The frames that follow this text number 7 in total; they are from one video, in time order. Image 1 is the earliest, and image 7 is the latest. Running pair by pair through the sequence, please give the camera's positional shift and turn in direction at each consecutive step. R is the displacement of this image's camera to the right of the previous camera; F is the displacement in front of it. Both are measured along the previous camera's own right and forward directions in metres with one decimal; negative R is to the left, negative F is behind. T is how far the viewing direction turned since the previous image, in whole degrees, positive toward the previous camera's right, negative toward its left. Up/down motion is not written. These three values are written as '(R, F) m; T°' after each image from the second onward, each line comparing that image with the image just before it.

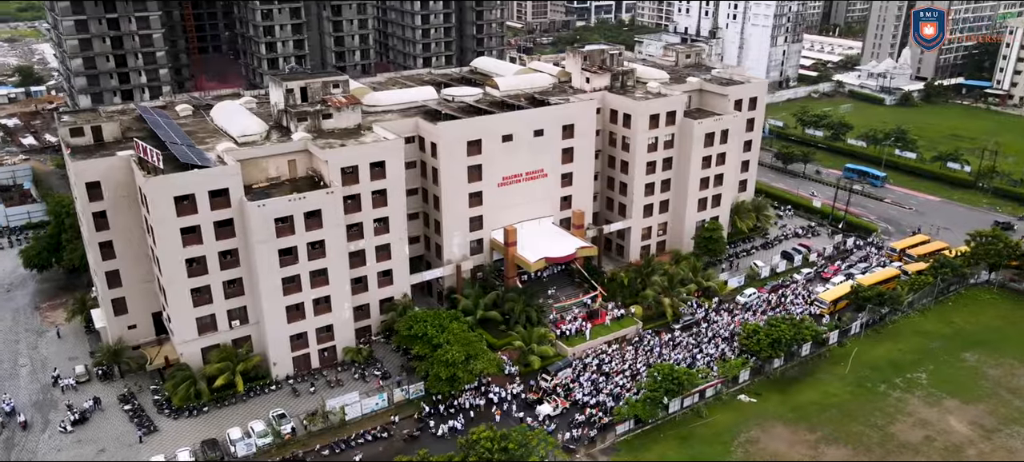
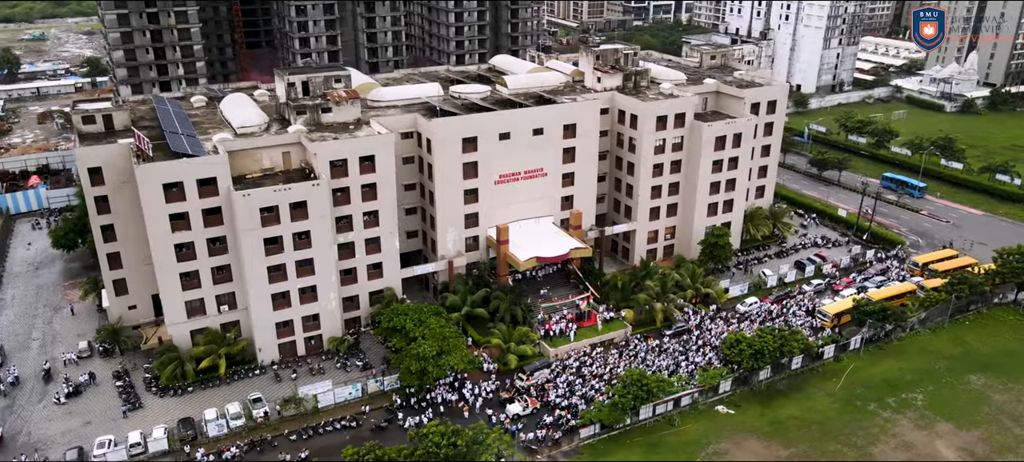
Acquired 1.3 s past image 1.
(+6.4, +0.3) m; -5°
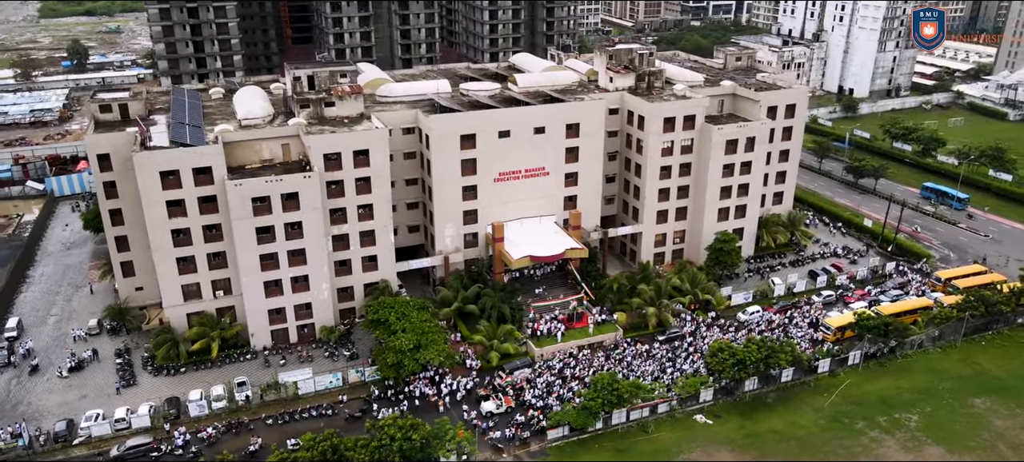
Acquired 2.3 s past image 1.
(+6.0, +0.3) m; -5°
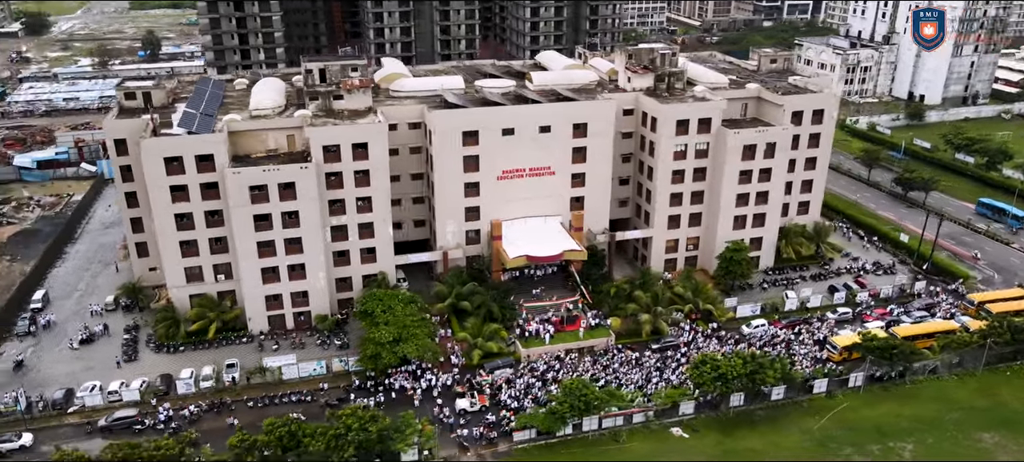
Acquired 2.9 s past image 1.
(+6.7, +0.8) m; -6°
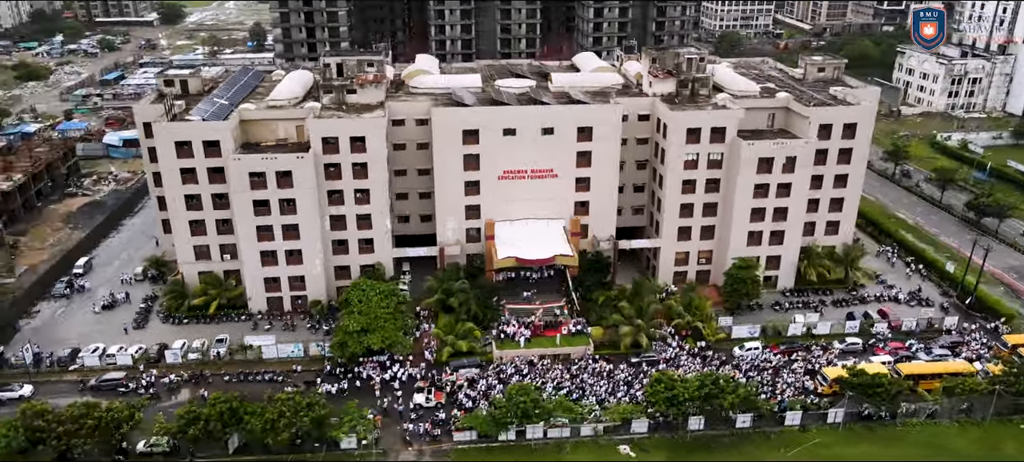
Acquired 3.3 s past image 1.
(+10.7, +1.1) m; -9°
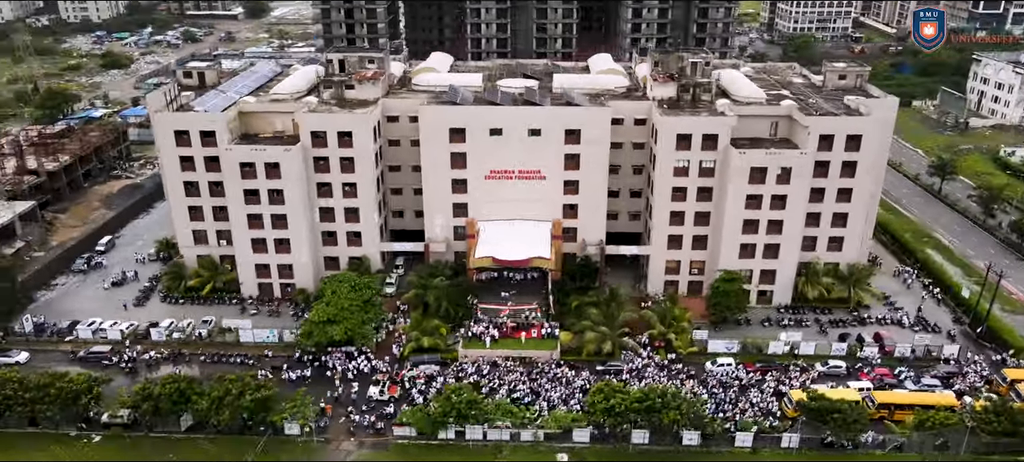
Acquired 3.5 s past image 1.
(+9.0, +0.7) m; -7°
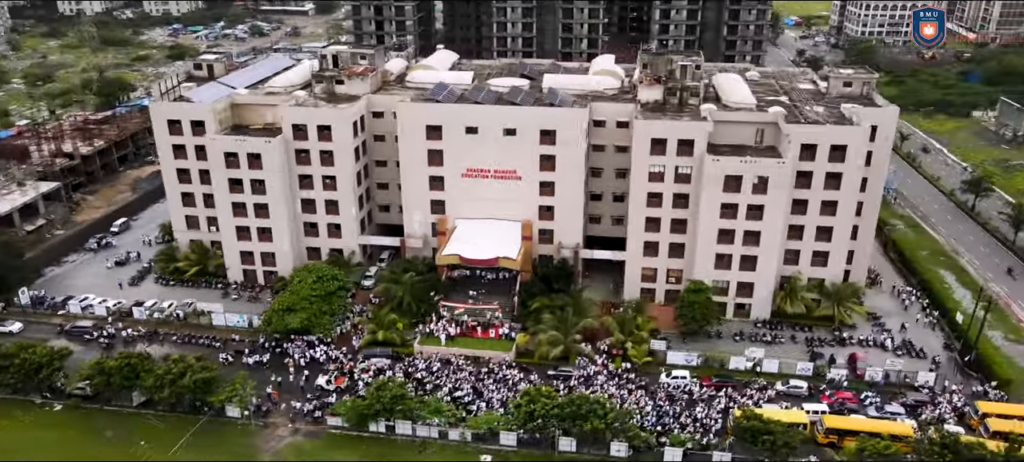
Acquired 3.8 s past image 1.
(+9.3, +0.6) m; -6°
